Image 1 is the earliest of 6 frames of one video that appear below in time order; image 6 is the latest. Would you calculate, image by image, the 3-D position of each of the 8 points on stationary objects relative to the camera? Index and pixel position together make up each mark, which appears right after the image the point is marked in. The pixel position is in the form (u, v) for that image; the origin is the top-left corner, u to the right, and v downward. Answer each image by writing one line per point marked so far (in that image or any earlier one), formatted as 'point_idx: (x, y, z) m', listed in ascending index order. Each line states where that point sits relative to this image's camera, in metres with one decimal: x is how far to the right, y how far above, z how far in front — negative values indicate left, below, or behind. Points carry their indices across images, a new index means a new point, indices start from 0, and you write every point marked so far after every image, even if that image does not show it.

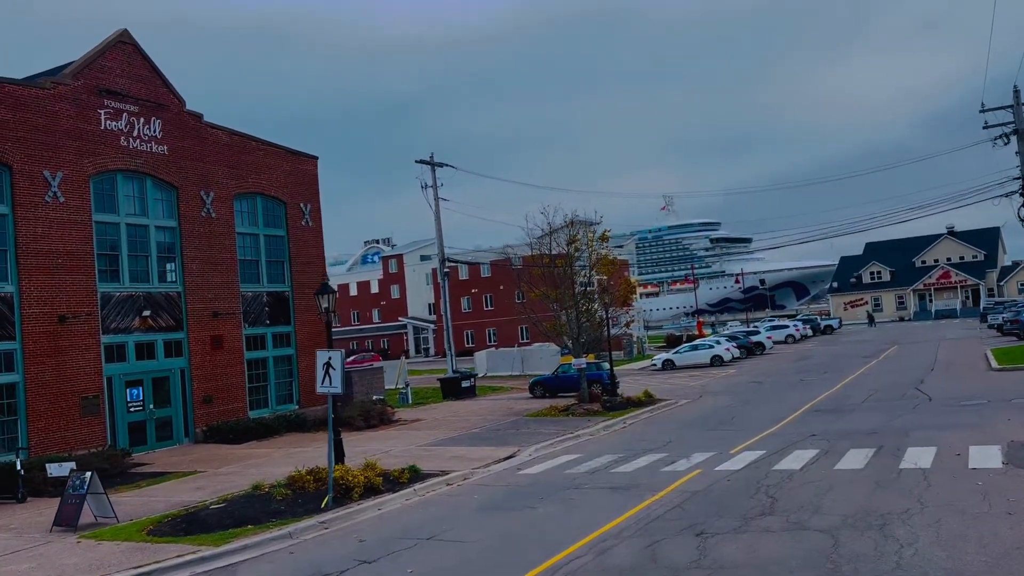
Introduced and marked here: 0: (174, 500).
0: (-6.0, -3.8, +15.2) m
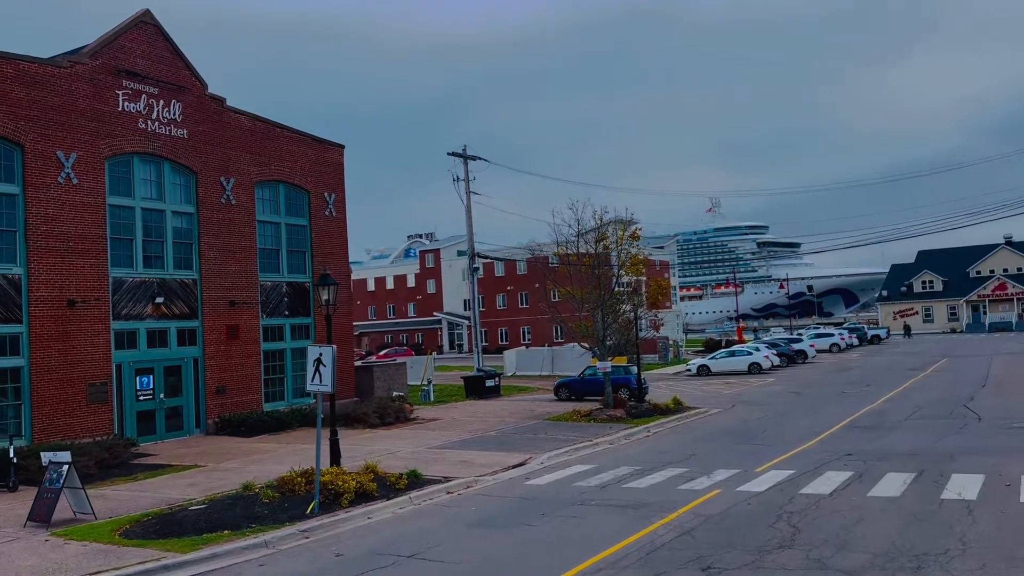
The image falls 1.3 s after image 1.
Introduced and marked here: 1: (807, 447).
0: (-5.9, -3.6, +14.5) m
1: (+6.4, -3.4, +18.6) m
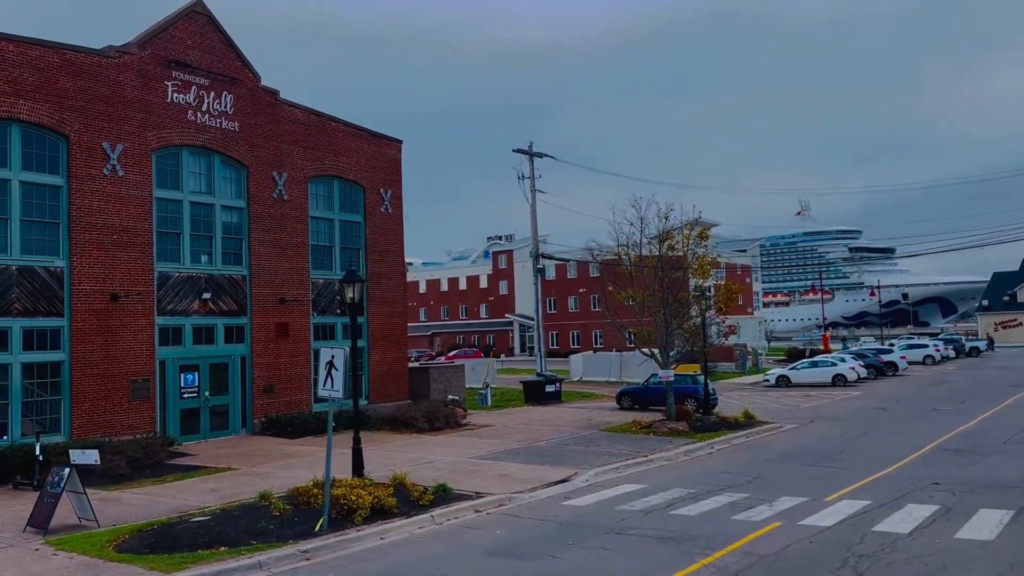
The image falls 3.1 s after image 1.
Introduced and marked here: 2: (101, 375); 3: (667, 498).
0: (-5.4, -3.5, +13.7) m
1: (+7.2, -3.6, +16.6) m
2: (-9.5, -2.0, +19.9) m
3: (+2.6, -3.4, +14.1) m
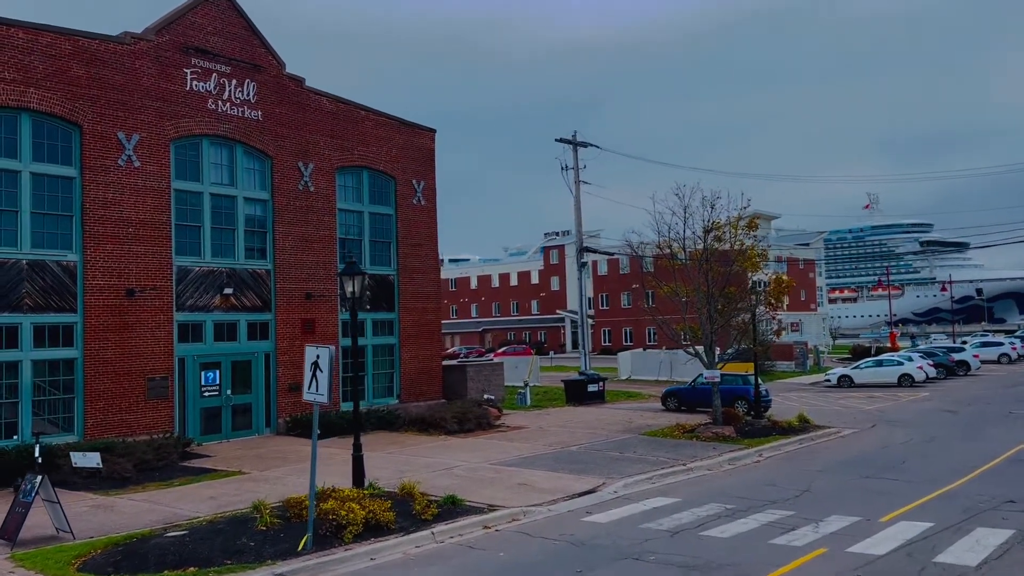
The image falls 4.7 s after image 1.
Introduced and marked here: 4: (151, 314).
0: (-5.2, -3.4, +12.8) m
1: (+7.6, -3.4, +14.8) m
2: (-8.8, -1.9, +19.2) m
3: (+2.8, -3.3, +12.7) m
4: (-8.4, -0.6, +19.9) m
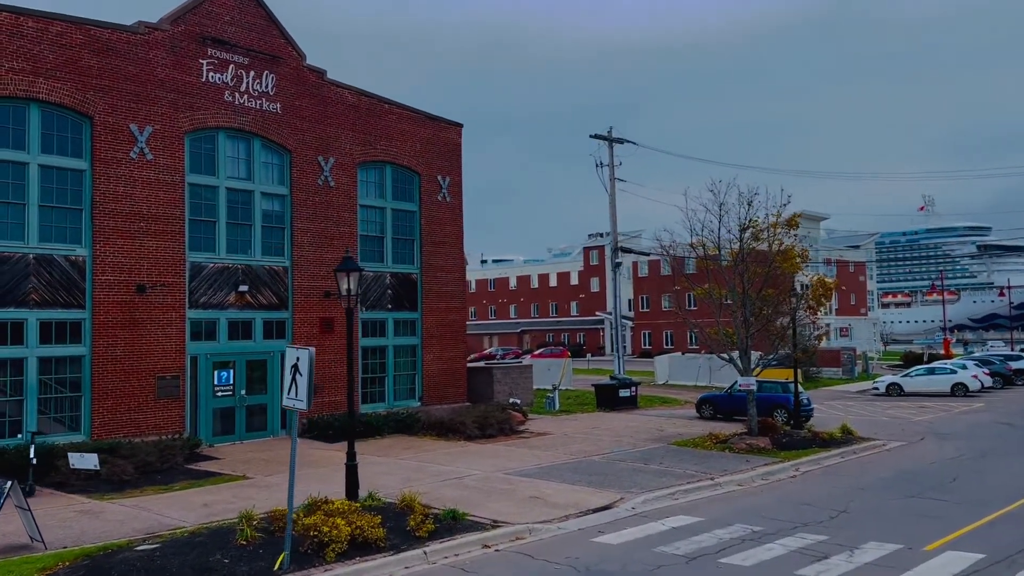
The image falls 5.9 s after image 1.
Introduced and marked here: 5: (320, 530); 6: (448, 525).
0: (-5.1, -3.3, +12.1) m
1: (+7.8, -3.5, +13.5) m
2: (-8.4, -1.8, +18.7) m
3: (+2.8, -3.4, +11.6) m
4: (-7.9, -0.5, +19.4) m
5: (-2.2, -2.9, +10.2) m
6: (-0.9, -3.2, +11.7) m
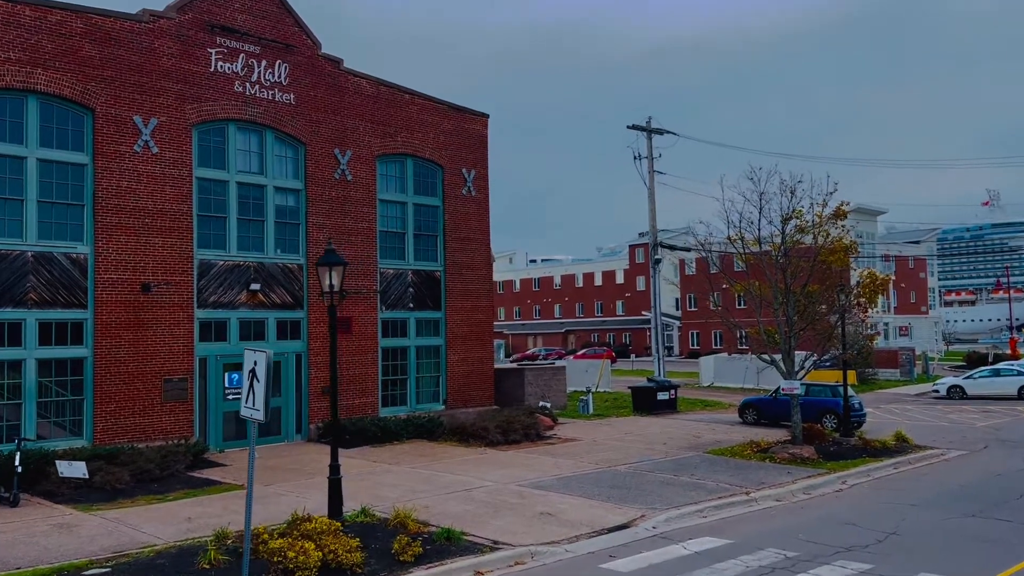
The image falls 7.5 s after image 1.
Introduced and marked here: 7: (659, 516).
0: (-5.1, -3.3, +11.2) m
1: (+7.9, -3.4, +11.7) m
2: (-8.0, -1.8, +18.0) m
3: (+2.8, -3.3, +10.2) m
4: (-7.4, -0.5, +18.6) m
5: (-2.3, -2.8, +9.1) m
6: (-0.9, -3.1, +10.5) m
7: (+2.2, -3.4, +12.8) m
